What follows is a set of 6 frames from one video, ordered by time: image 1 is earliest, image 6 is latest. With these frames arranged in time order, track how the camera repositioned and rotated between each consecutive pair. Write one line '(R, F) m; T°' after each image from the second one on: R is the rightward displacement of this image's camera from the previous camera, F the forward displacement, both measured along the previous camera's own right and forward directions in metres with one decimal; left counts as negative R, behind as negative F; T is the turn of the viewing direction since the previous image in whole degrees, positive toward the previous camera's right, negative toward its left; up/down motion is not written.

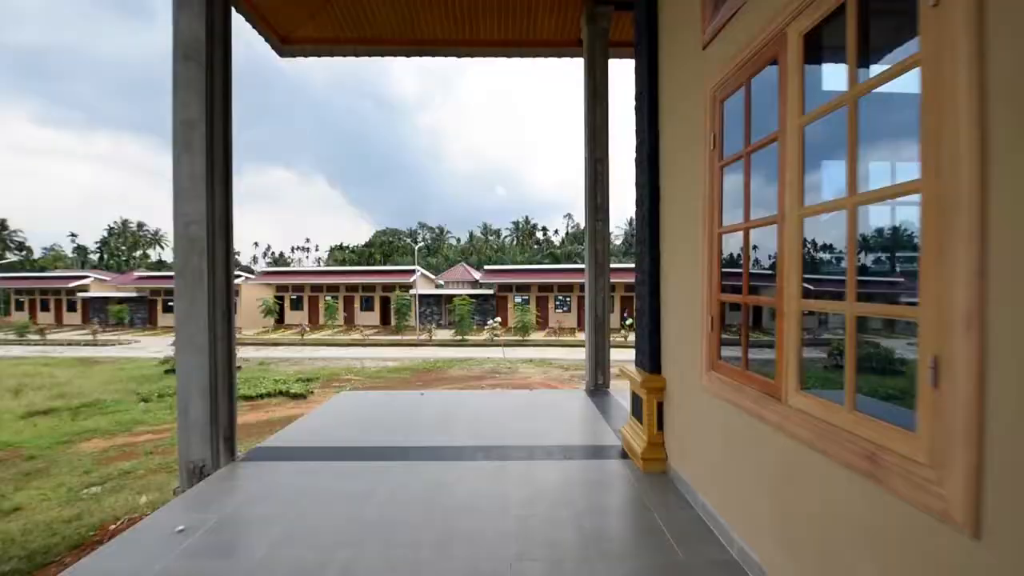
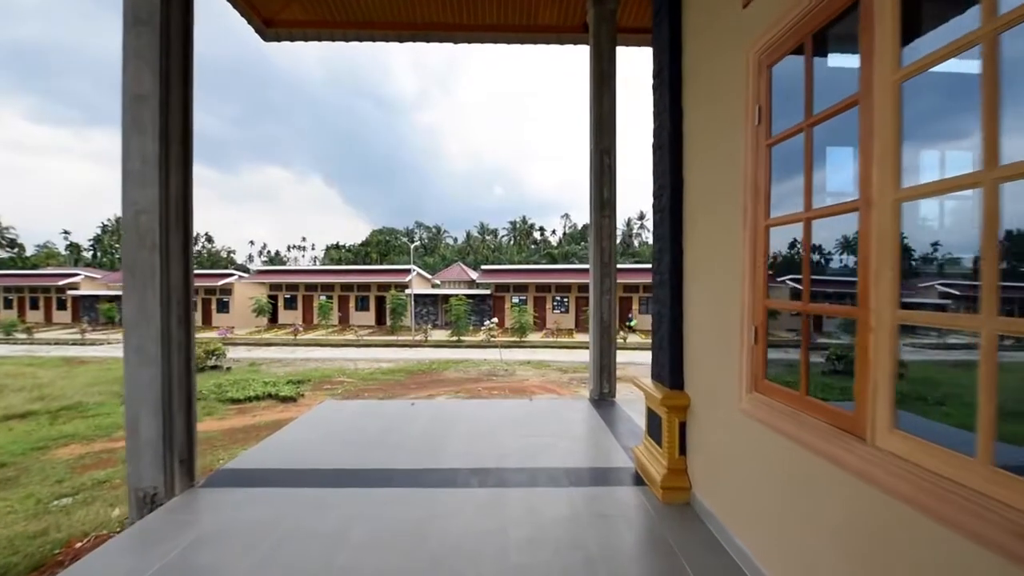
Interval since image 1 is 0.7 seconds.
(0.0, +0.3) m; 0°
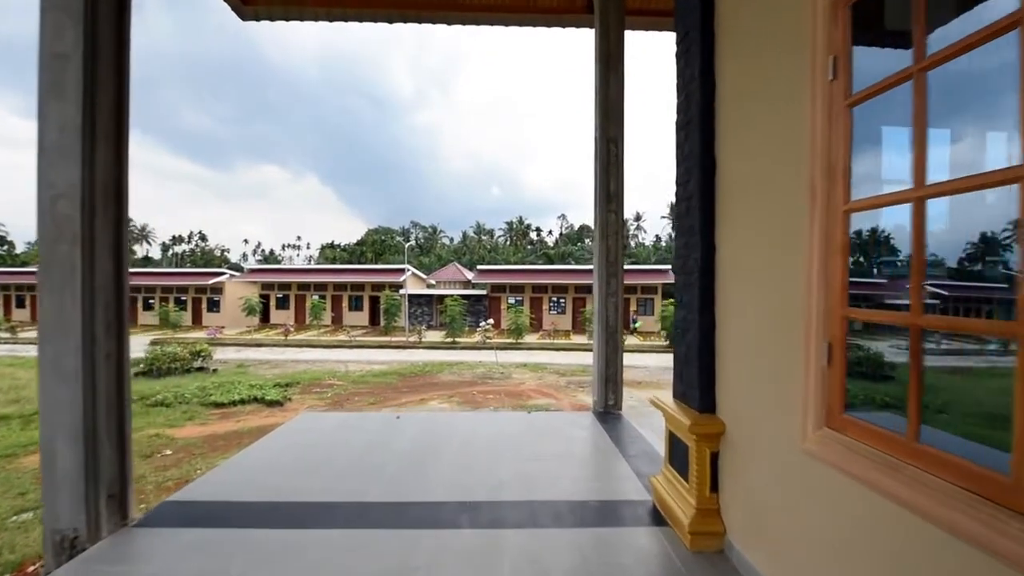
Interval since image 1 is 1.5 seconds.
(0.0, +0.4) m; 0°
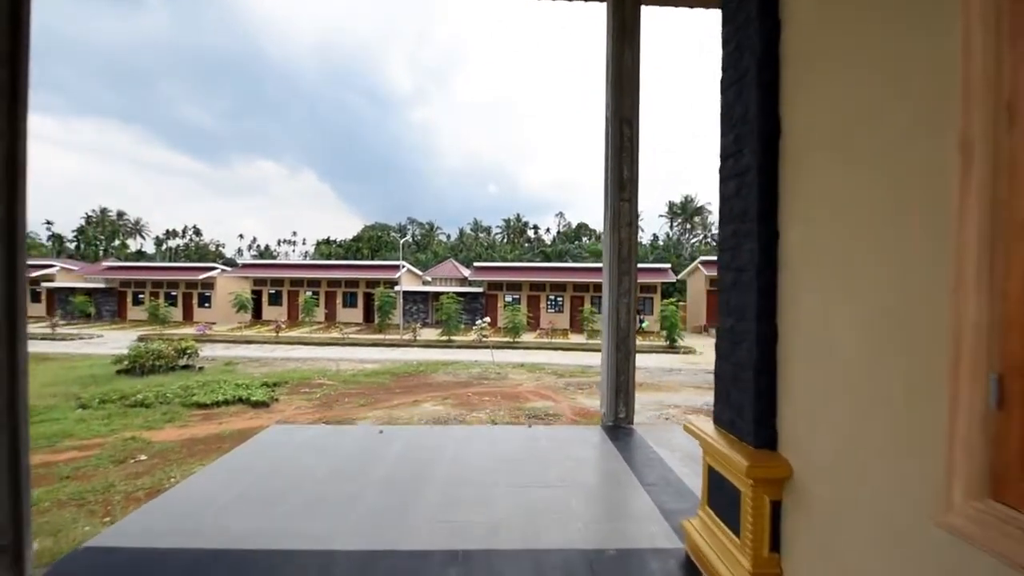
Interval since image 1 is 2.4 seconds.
(0.0, +0.4) m; 0°
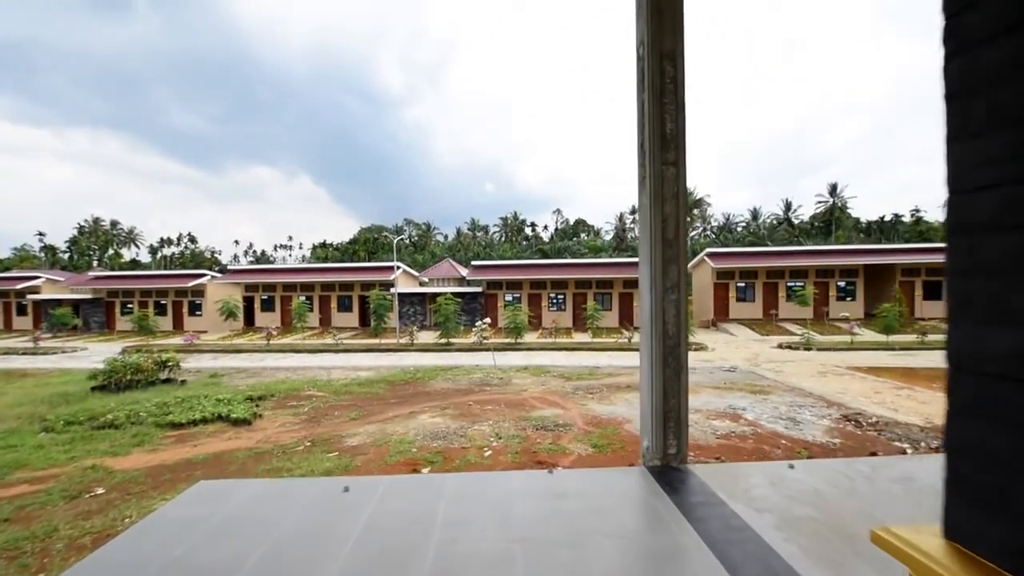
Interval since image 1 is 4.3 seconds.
(-0.1, +0.8) m; 0°
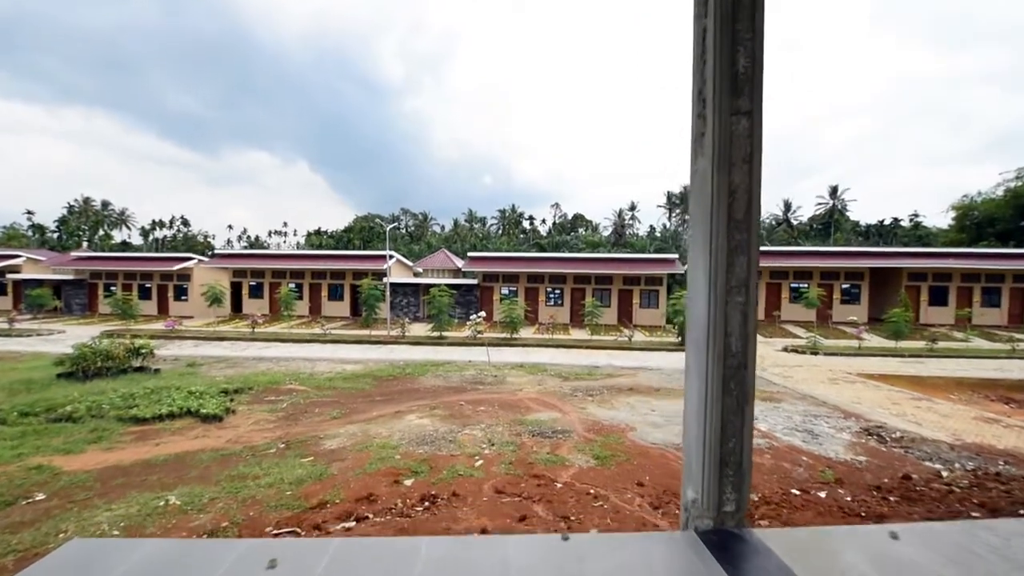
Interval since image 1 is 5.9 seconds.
(0.0, +0.7) m; +1°
